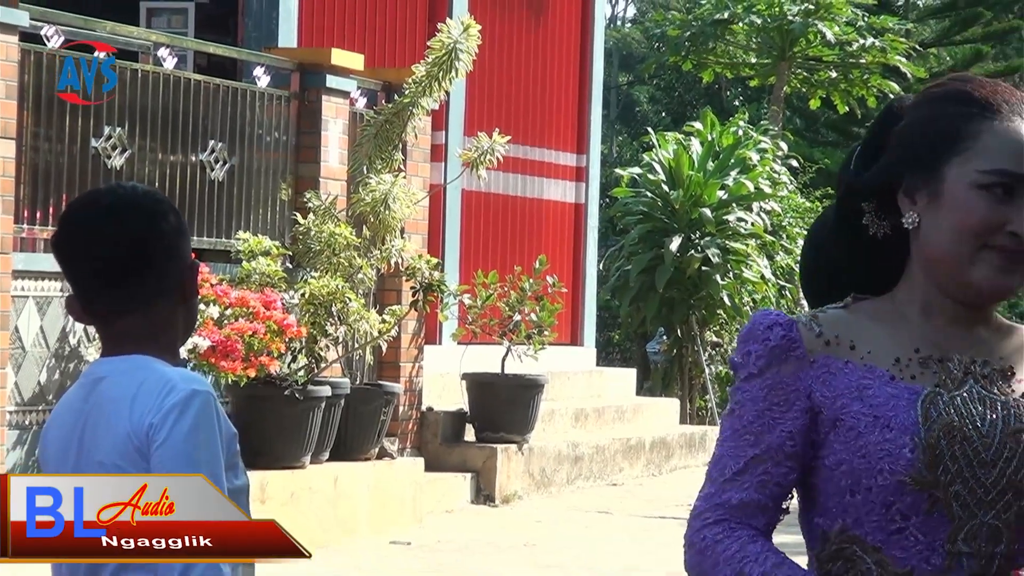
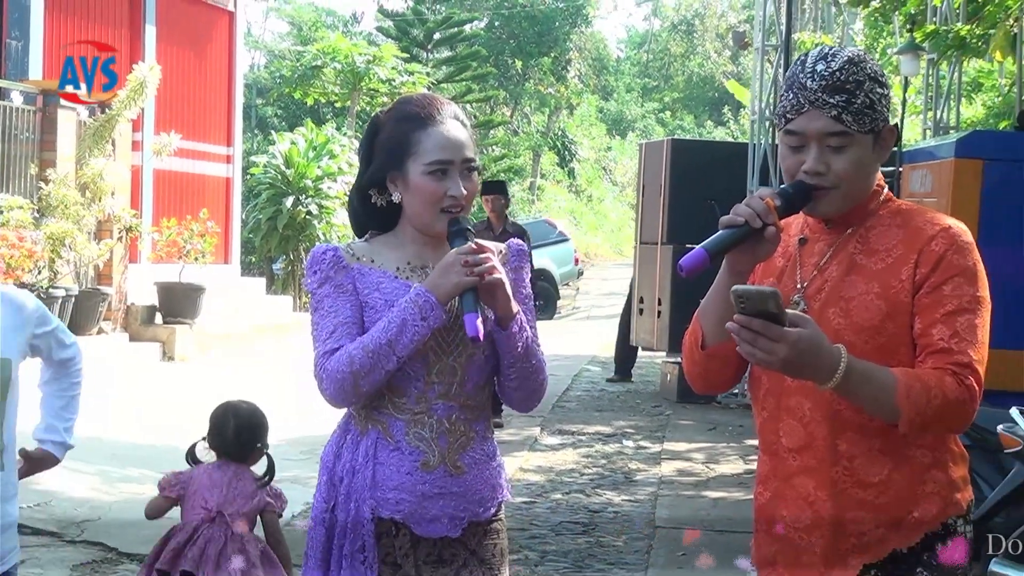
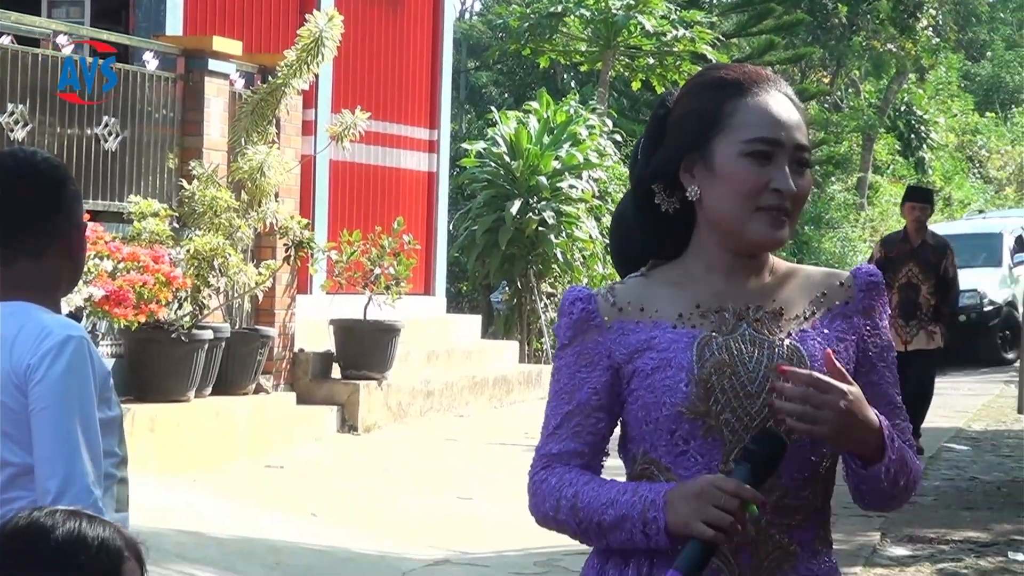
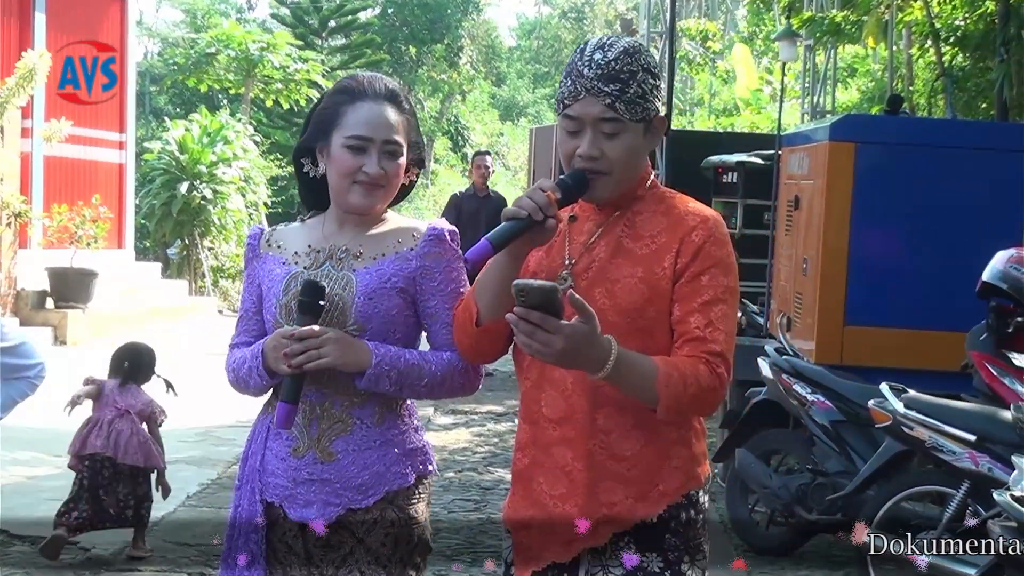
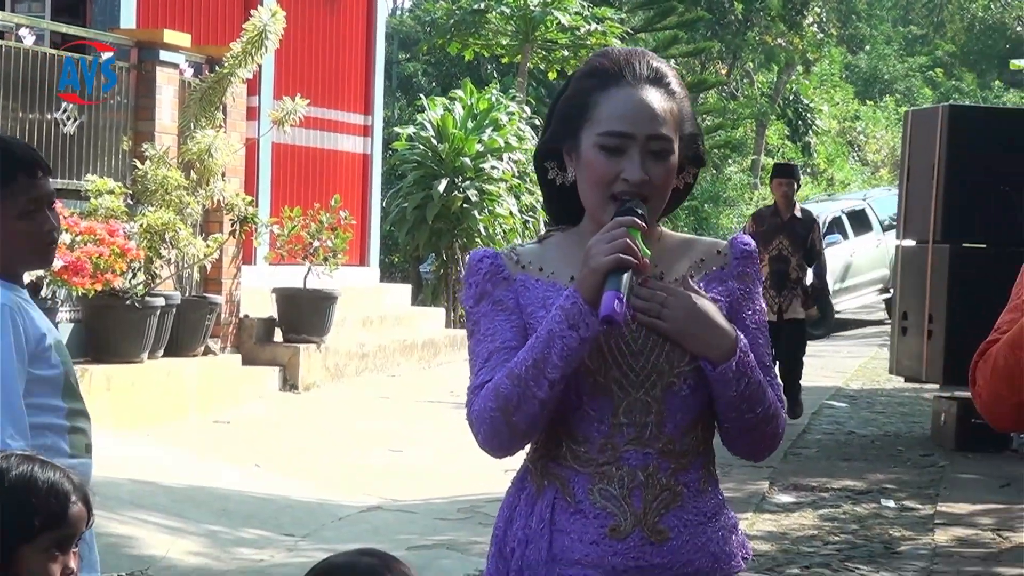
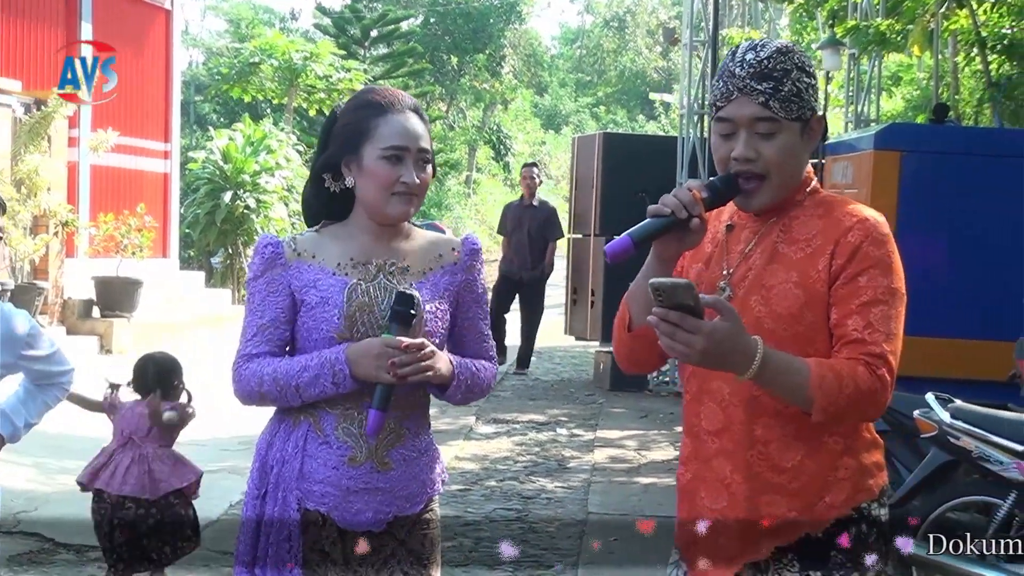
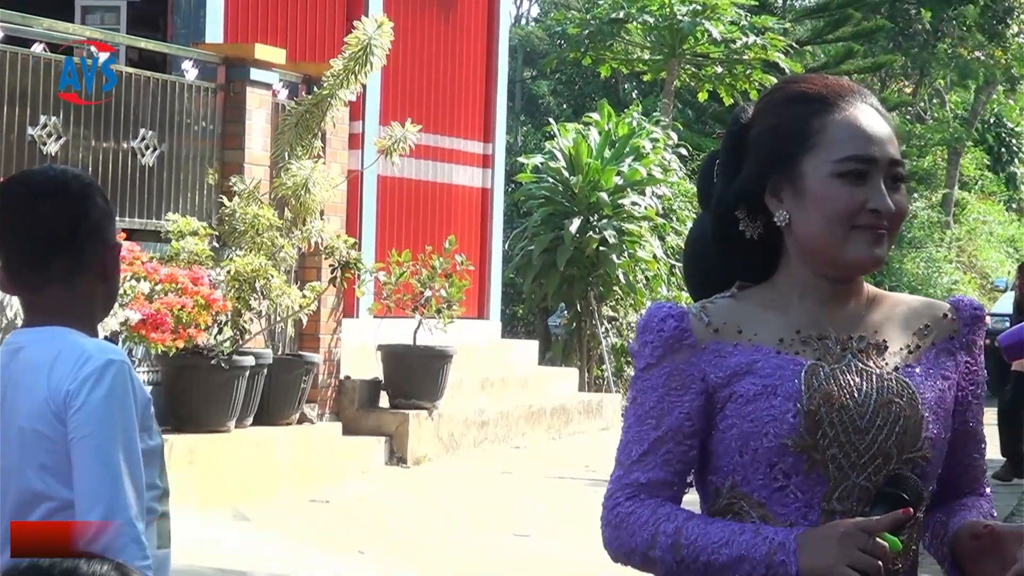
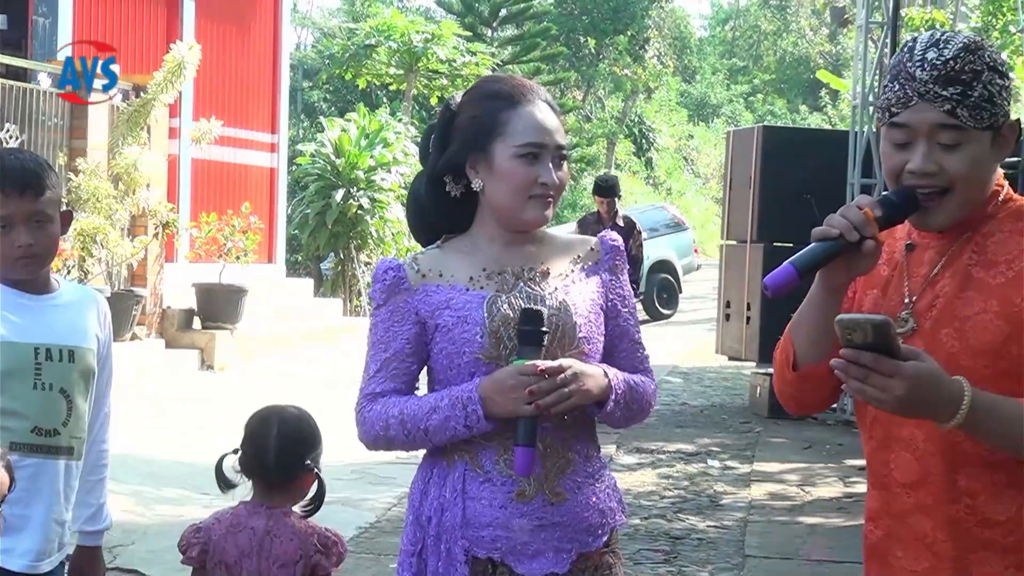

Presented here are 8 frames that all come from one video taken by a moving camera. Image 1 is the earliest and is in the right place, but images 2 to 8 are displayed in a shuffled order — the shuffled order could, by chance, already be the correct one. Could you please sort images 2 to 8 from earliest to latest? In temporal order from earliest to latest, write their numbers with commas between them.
7, 3, 5, 8, 2, 6, 4
